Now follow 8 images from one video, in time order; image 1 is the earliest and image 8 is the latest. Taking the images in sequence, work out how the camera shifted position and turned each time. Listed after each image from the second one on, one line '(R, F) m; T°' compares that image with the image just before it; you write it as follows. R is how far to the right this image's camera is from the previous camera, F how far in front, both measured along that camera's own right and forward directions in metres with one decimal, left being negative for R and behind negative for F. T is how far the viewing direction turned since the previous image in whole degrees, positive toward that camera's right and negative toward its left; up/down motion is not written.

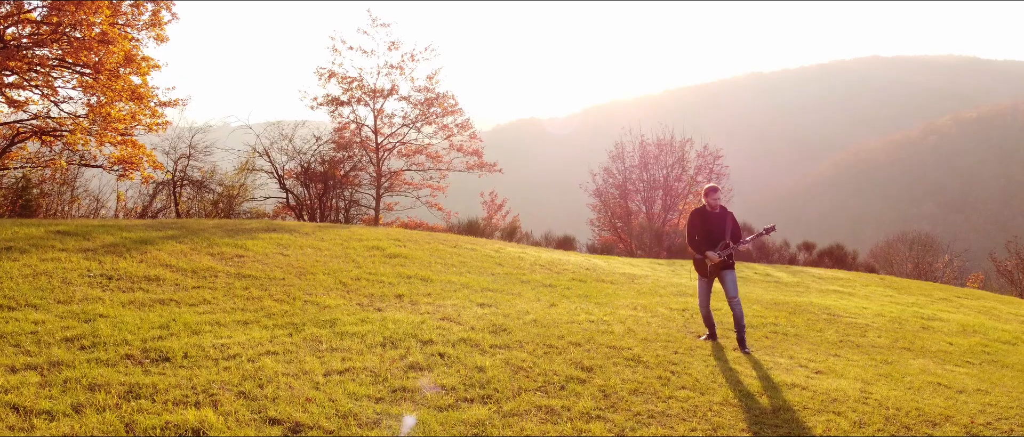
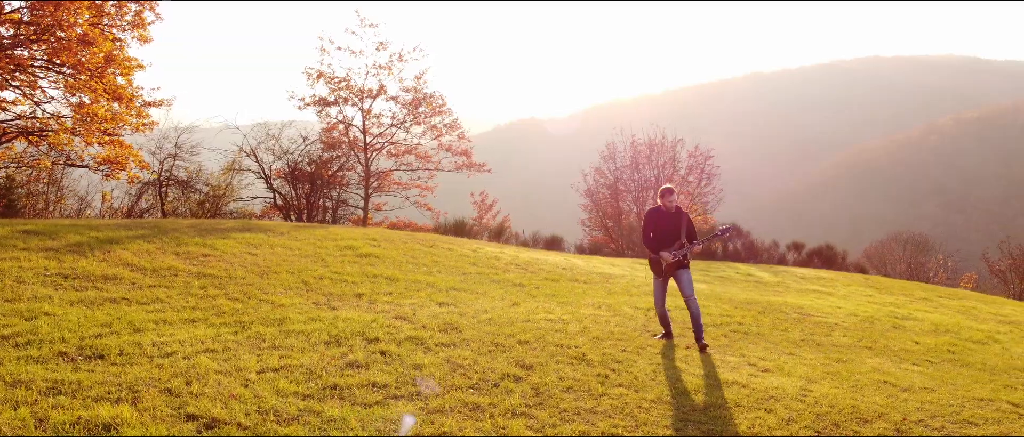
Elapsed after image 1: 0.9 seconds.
(+0.4, 0.0) m; 0°
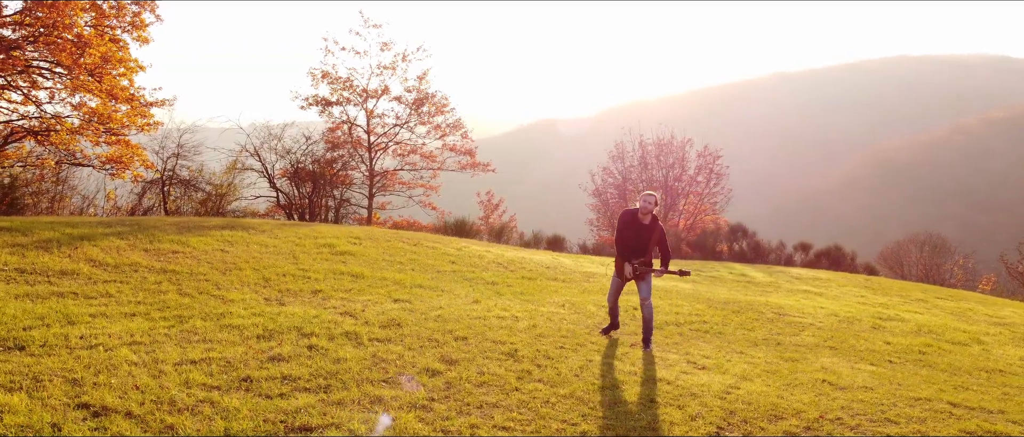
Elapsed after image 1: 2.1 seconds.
(+0.7, -0.1) m; -2°
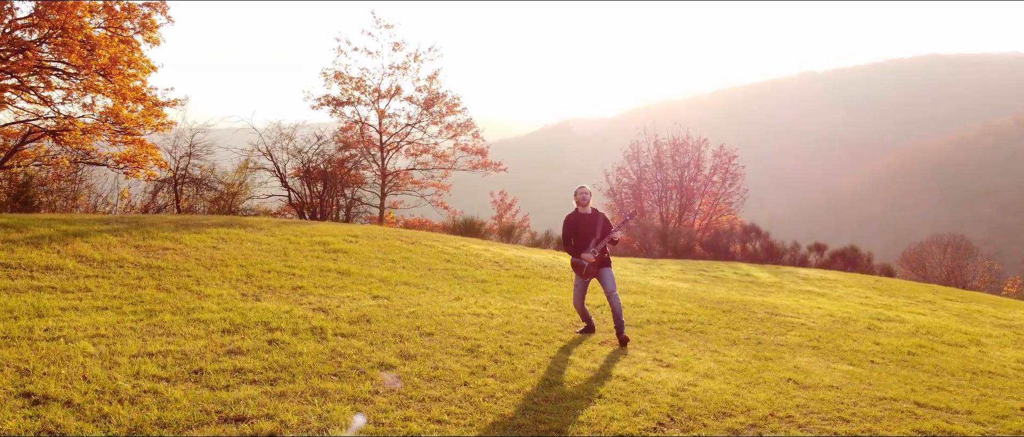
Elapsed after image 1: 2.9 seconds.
(+0.5, 0.0) m; -2°
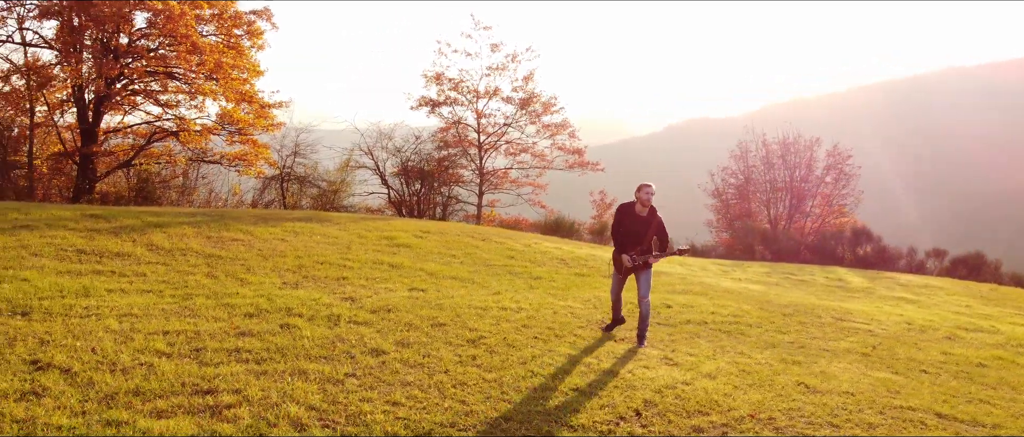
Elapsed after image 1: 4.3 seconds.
(+0.9, -0.1) m; -9°
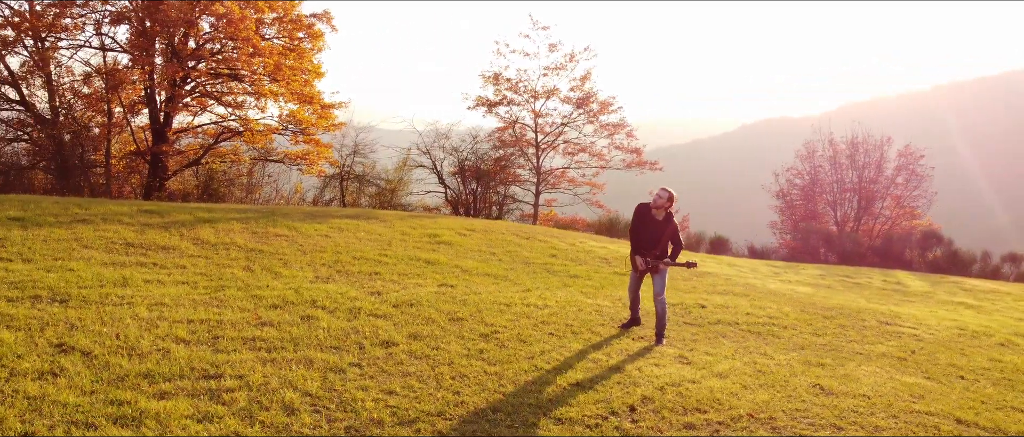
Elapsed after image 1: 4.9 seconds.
(+0.4, -0.1) m; -5°
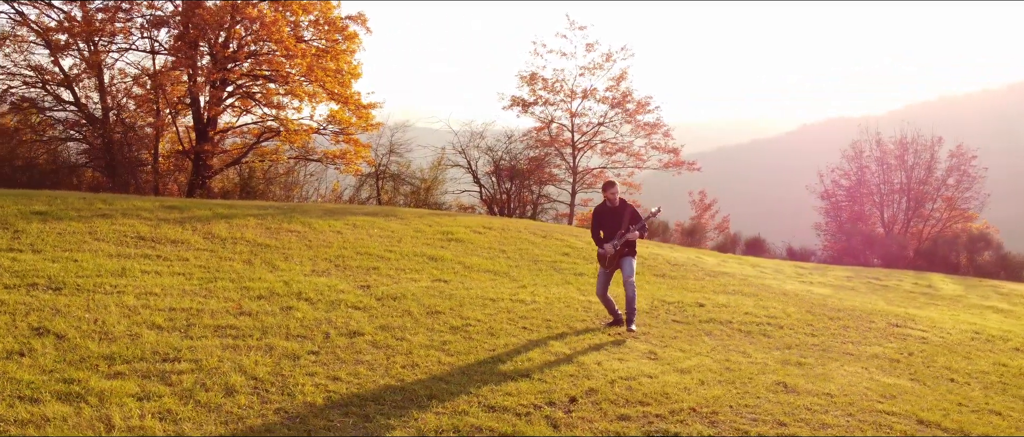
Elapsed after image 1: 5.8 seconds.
(+0.7, -0.1) m; -4°
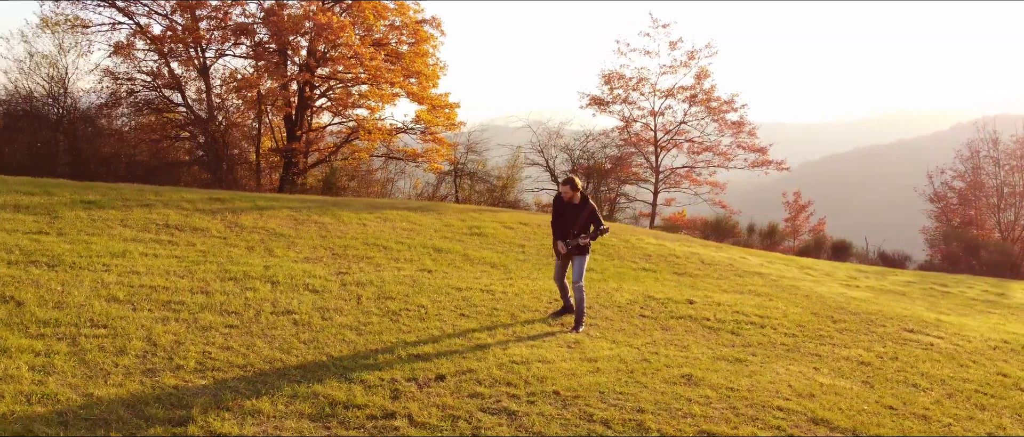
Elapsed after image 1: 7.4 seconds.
(+1.7, -0.2) m; -9°
